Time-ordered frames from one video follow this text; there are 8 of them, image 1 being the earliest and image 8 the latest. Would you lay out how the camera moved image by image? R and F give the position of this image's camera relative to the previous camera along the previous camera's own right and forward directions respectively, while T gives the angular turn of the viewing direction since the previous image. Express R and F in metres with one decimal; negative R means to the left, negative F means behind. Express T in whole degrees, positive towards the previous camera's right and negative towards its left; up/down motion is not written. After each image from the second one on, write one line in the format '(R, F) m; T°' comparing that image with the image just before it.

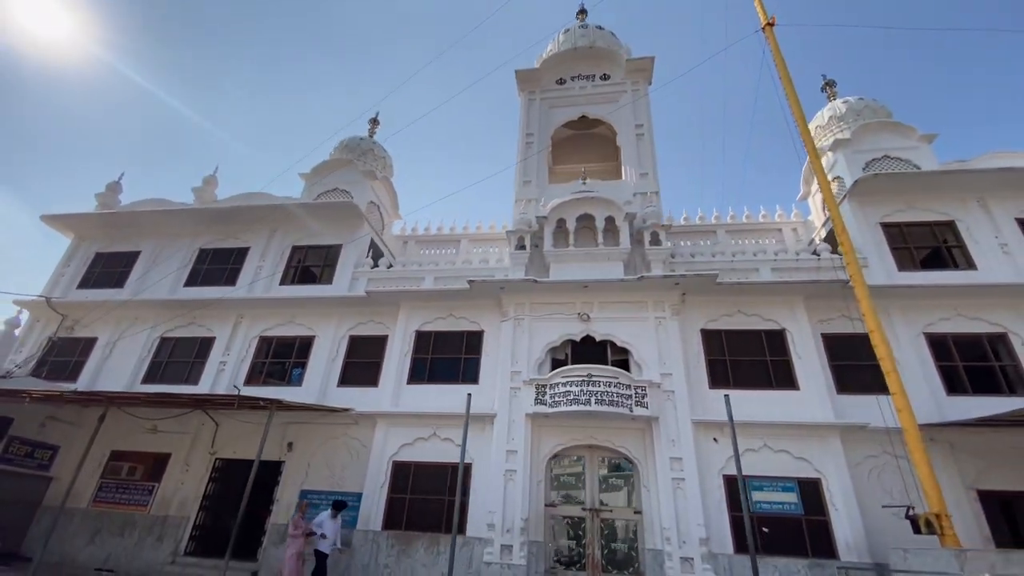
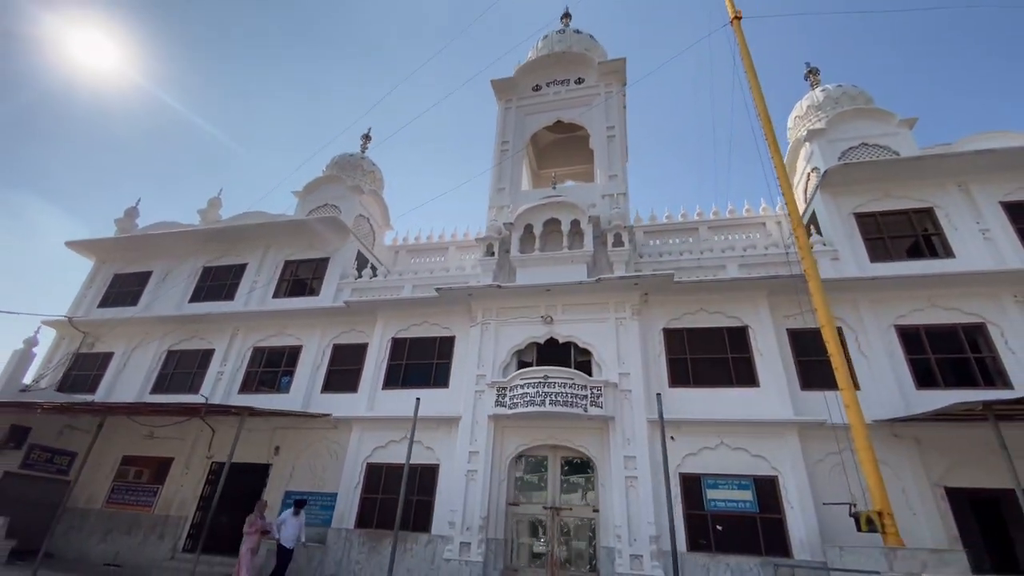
(+1.5, -0.2) m; -4°
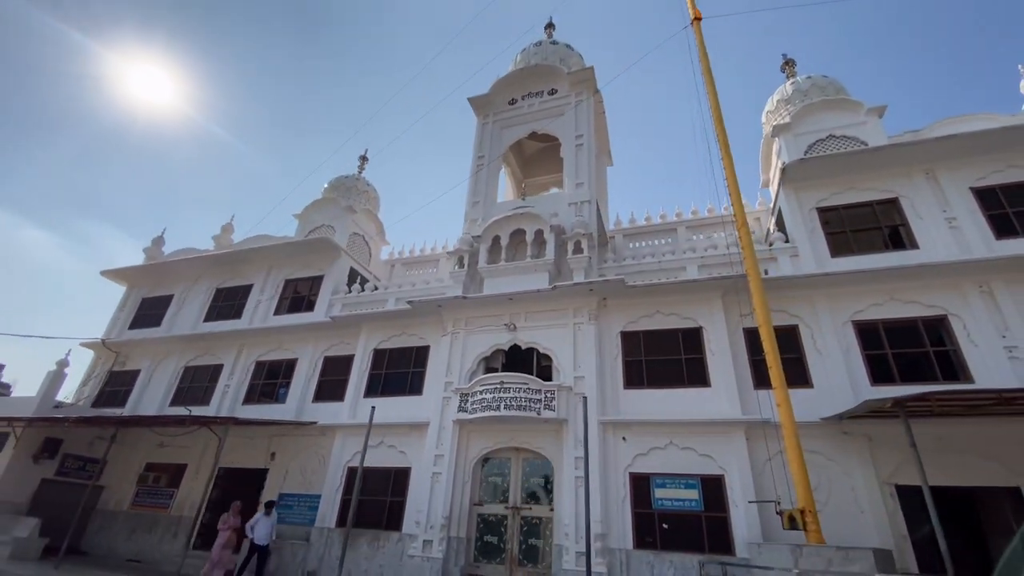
(+1.7, -0.4) m; -5°
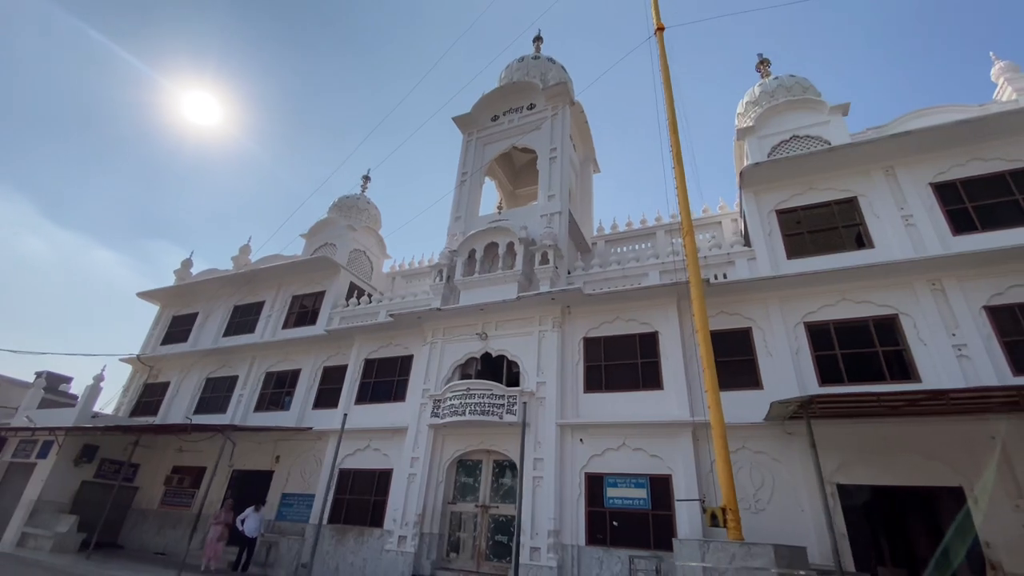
(+1.6, -0.5) m; -5°
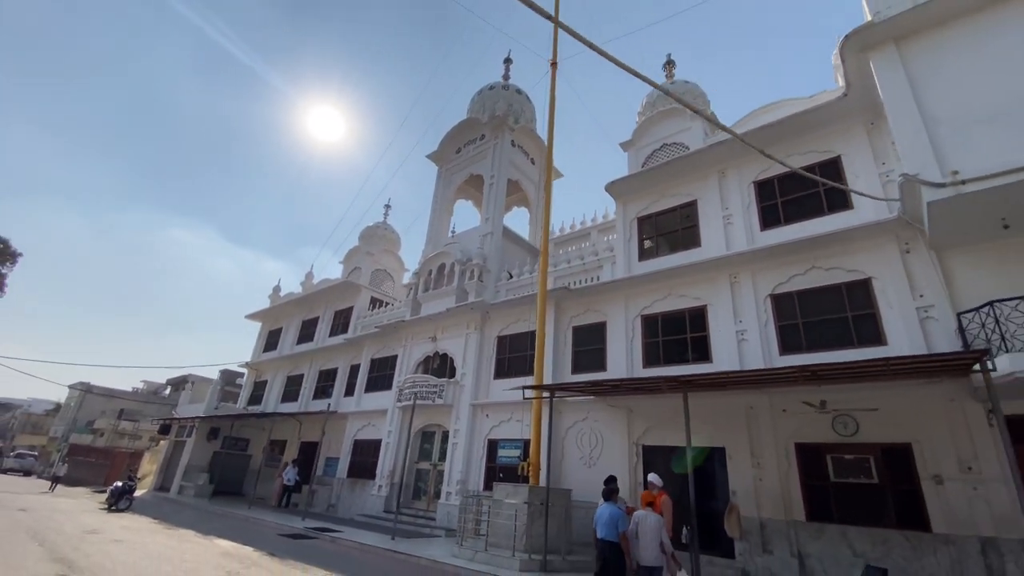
(+5.6, -2.3) m; -15°
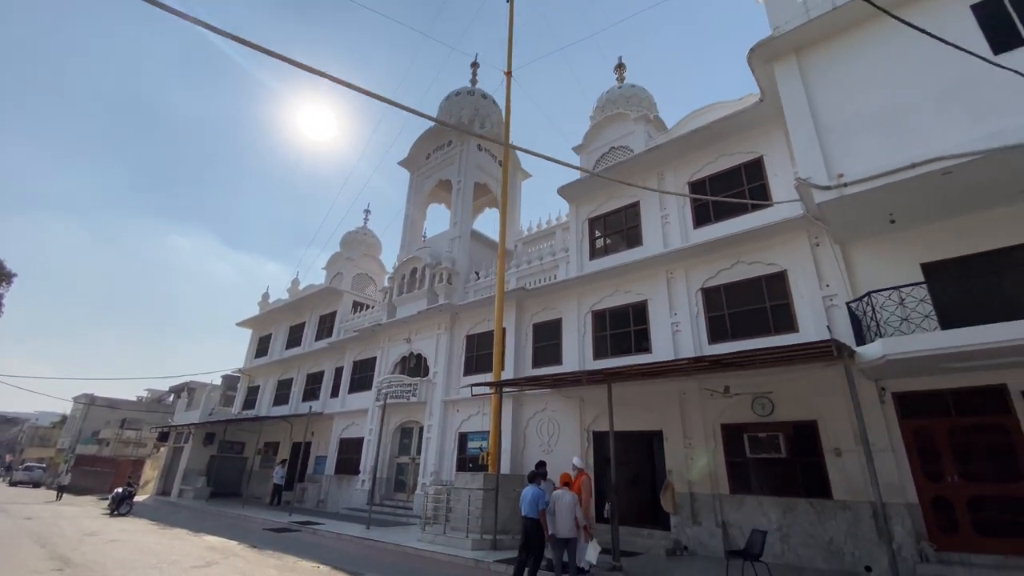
(+1.1, -0.8) m; 0°
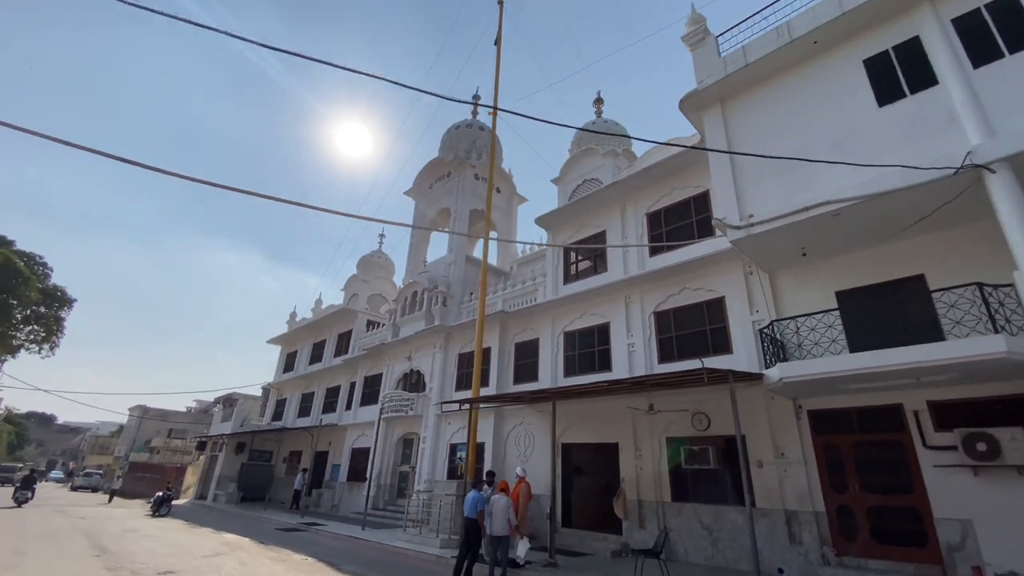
(+1.6, -1.2) m; -4°
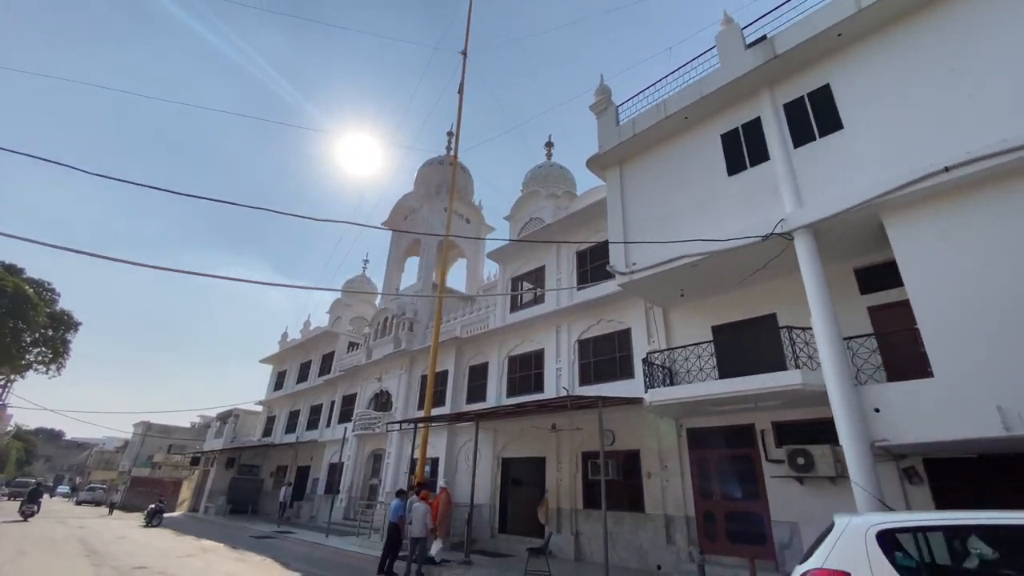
(+1.8, -1.6) m; -1°
